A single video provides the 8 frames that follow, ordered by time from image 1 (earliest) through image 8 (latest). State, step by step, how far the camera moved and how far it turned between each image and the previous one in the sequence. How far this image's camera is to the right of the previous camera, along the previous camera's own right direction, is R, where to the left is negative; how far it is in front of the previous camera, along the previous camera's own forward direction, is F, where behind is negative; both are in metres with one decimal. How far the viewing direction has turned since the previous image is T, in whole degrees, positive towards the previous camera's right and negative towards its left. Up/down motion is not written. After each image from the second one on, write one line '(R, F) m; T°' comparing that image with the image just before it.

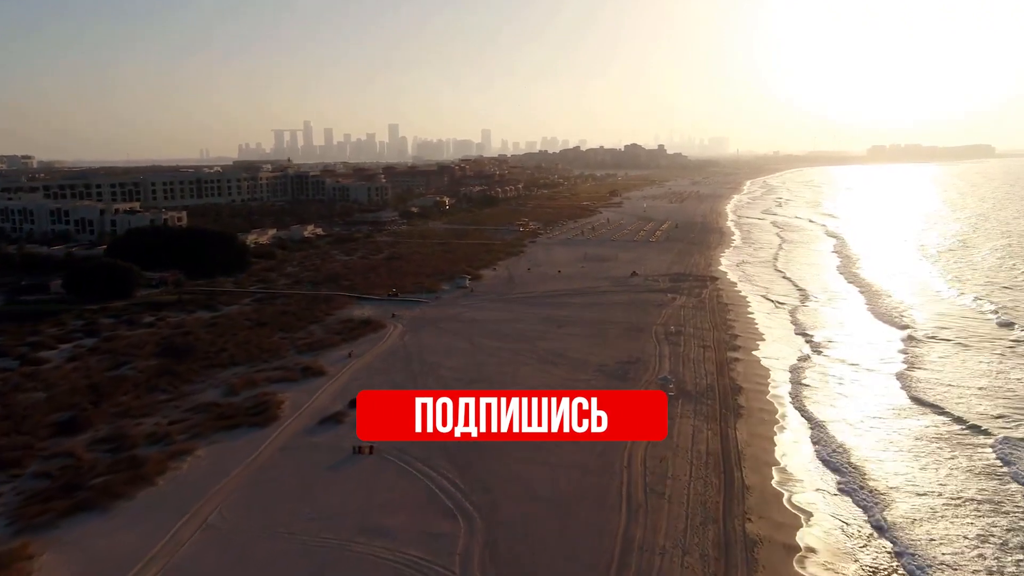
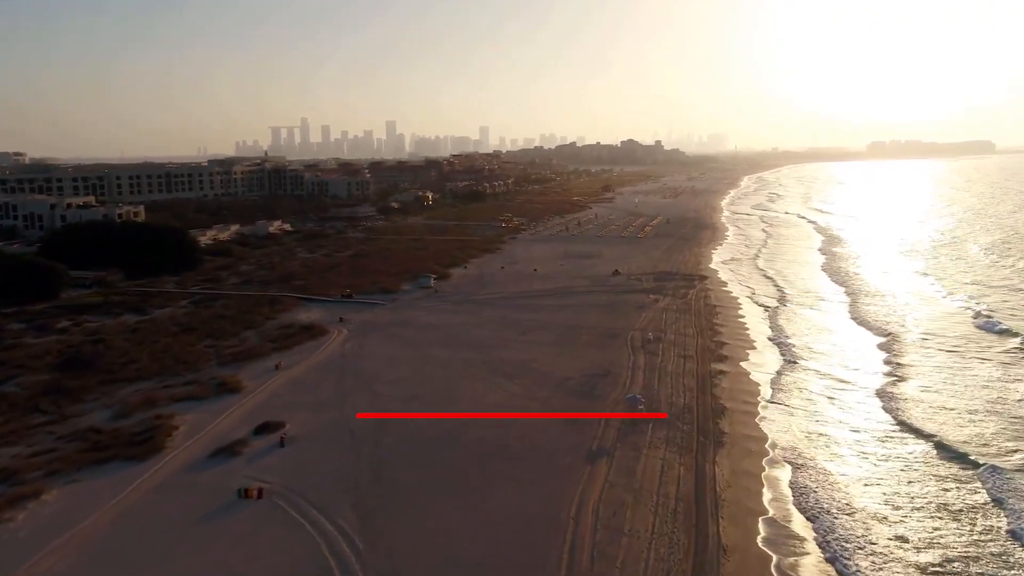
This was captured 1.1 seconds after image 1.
(+1.0, +2.8) m; 0°
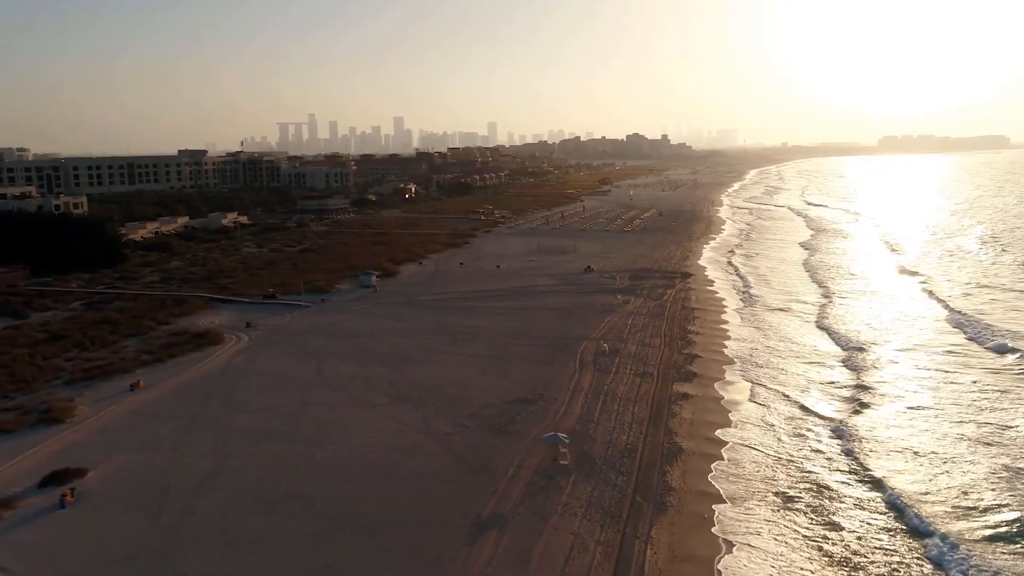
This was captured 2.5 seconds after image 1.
(+1.7, +3.8) m; -1°
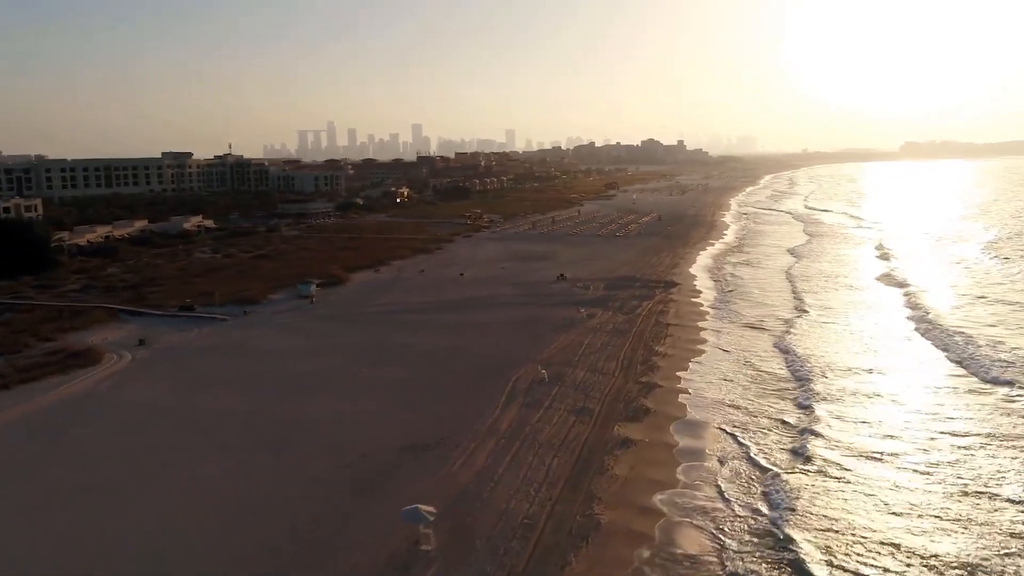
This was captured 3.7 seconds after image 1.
(+1.6, +3.1) m; -1°
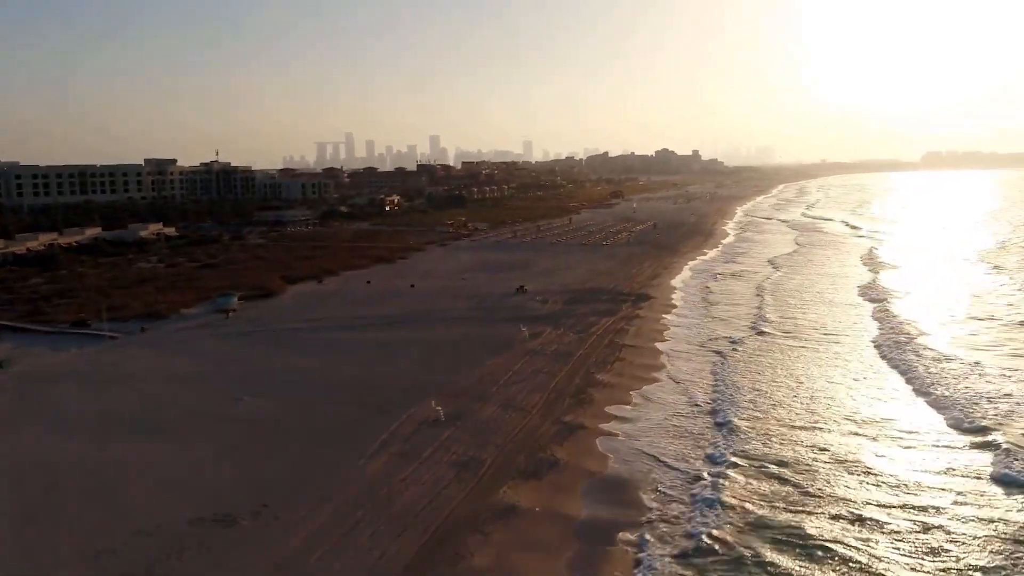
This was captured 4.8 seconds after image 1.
(+1.7, +2.7) m; -1°
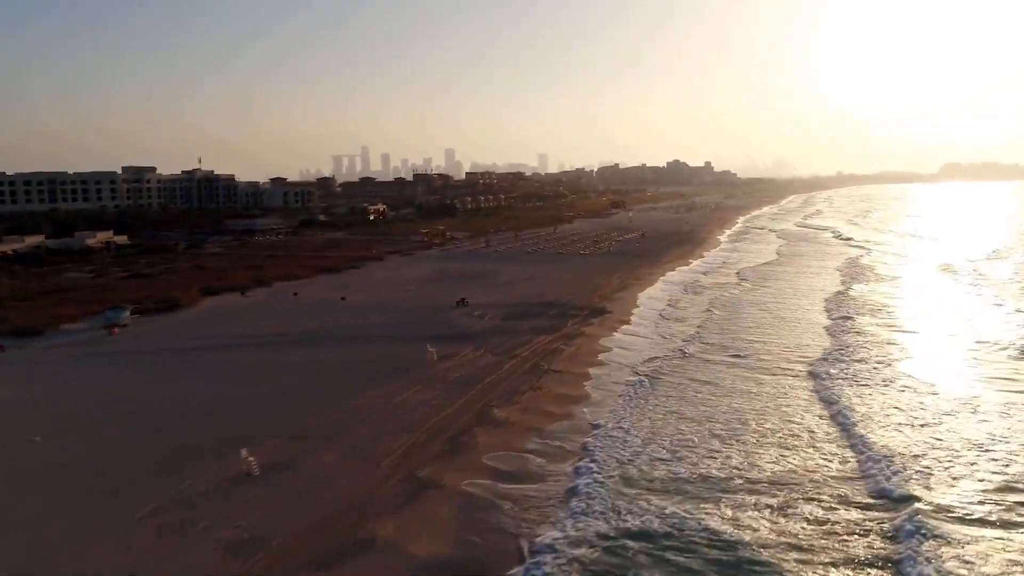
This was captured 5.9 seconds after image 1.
(+1.7, +2.6) m; -1°
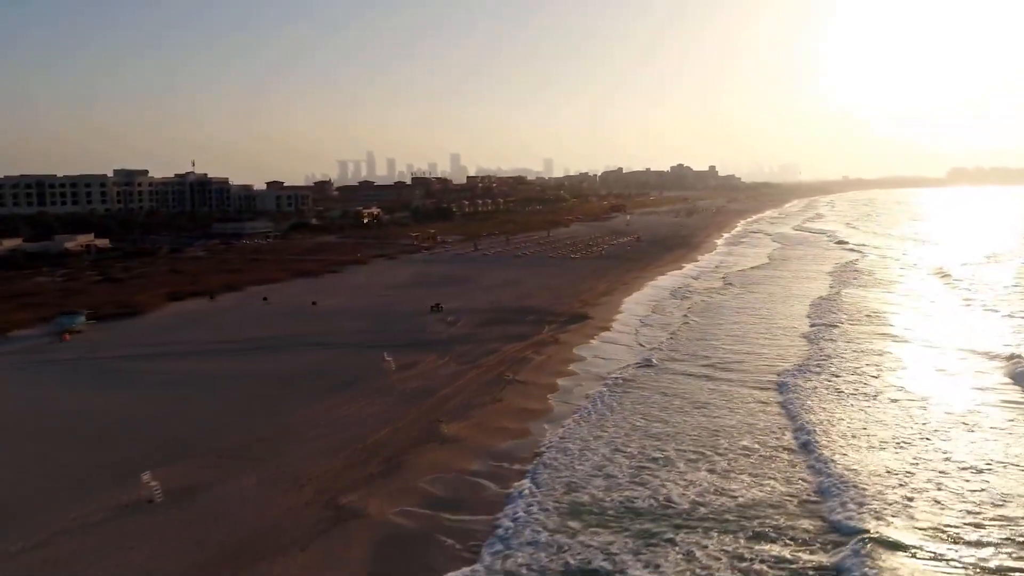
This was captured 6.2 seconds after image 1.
(+0.6, +0.9) m; 0°
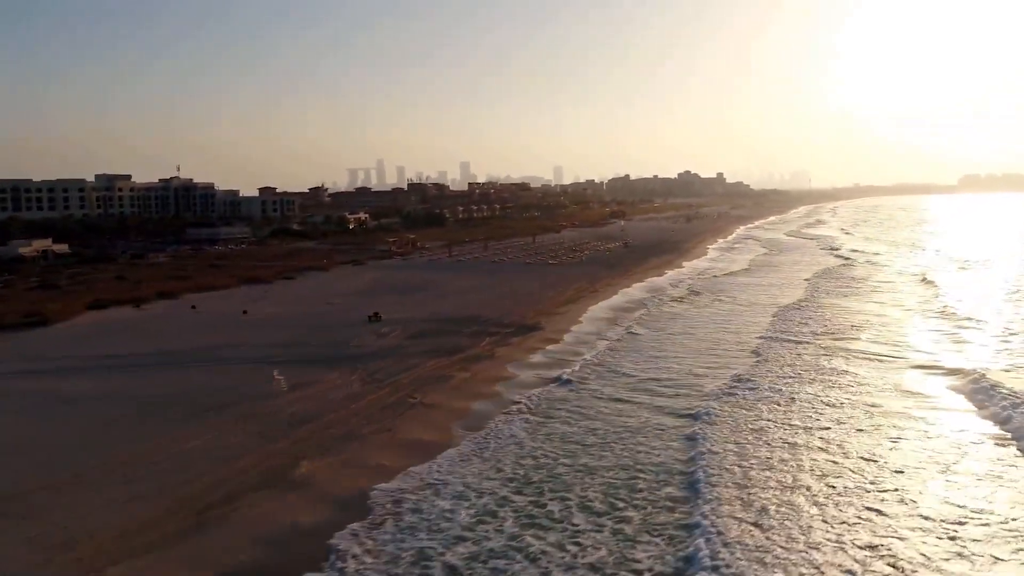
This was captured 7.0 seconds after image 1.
(+1.3, +1.8) m; -1°
